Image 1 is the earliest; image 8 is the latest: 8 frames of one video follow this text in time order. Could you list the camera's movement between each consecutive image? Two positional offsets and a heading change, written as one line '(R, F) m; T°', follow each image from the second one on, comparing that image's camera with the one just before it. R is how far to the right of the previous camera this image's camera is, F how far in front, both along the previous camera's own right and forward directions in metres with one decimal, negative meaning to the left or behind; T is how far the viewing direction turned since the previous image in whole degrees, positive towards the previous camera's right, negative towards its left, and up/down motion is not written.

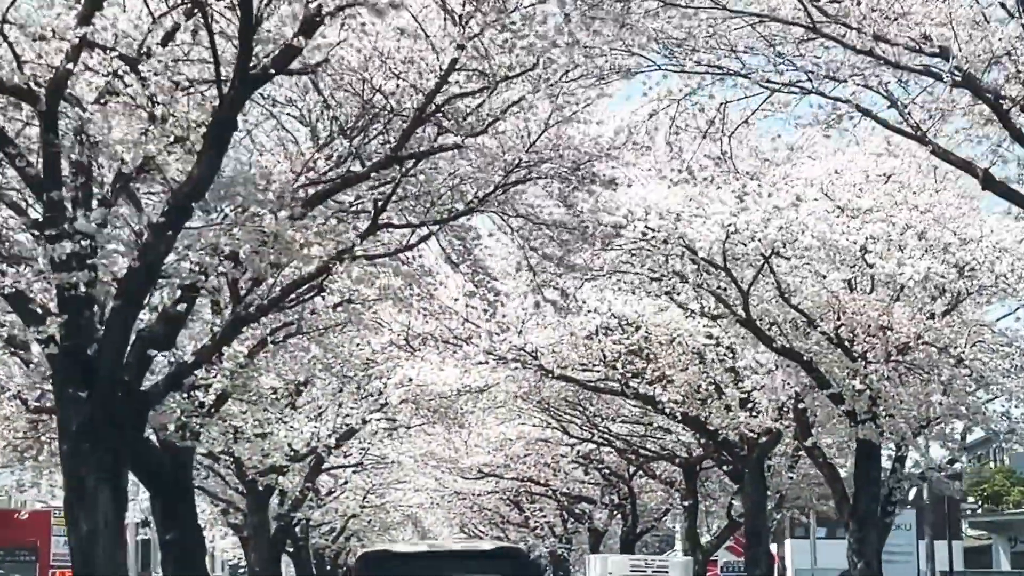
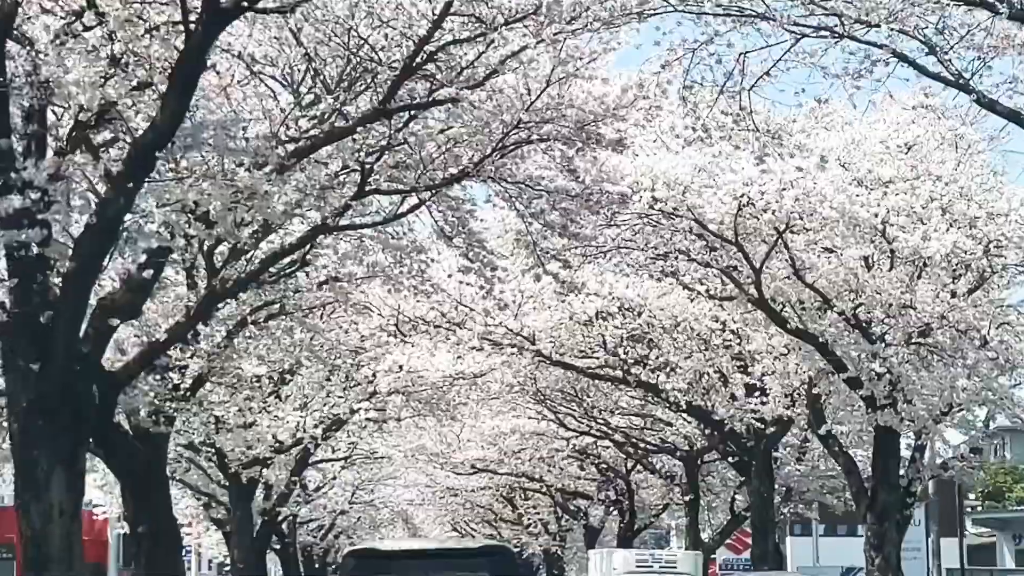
(-0.1, +1.2) m; 0°
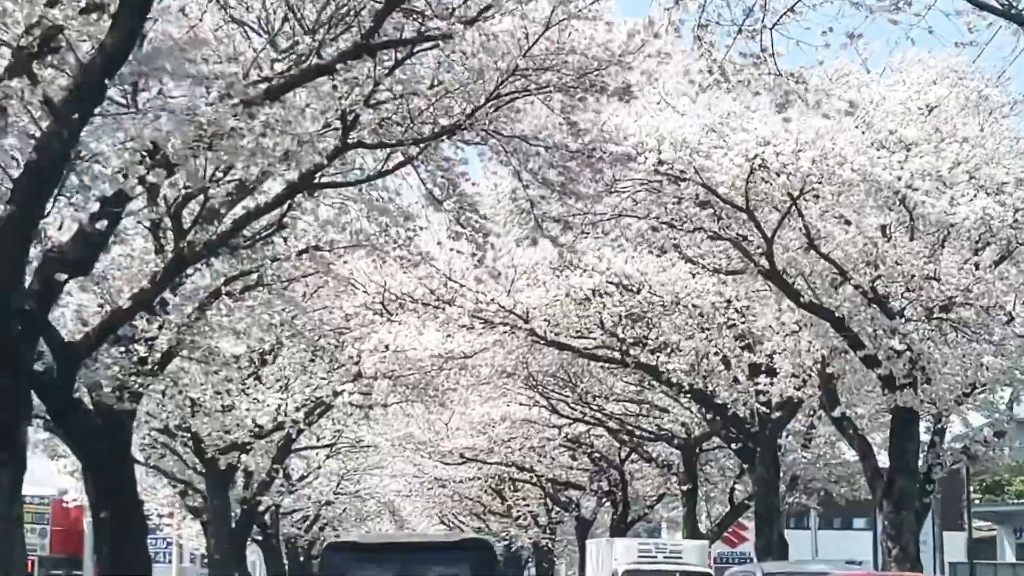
(0.0, +1.2) m; 0°
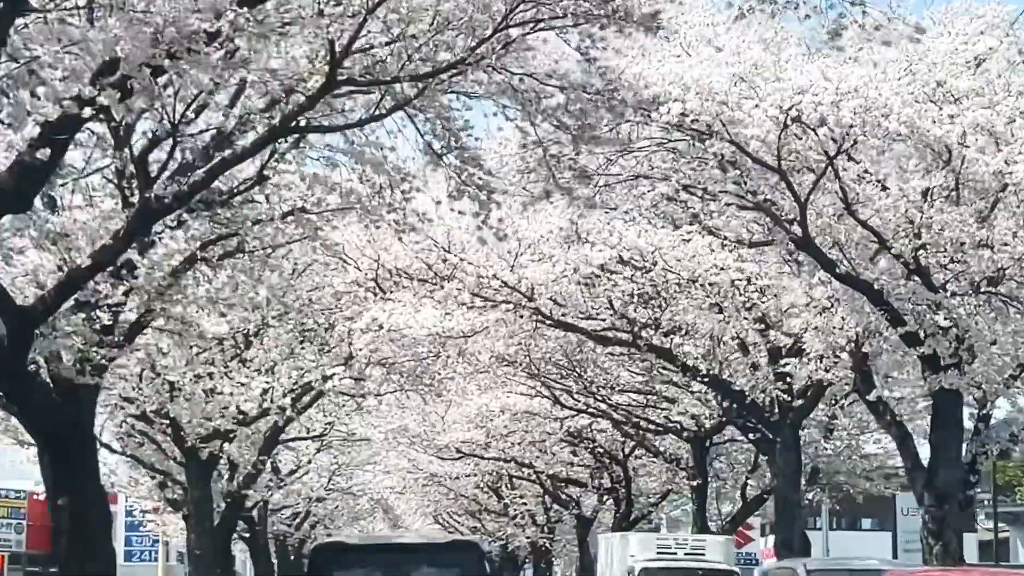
(-0.1, +1.6) m; 0°
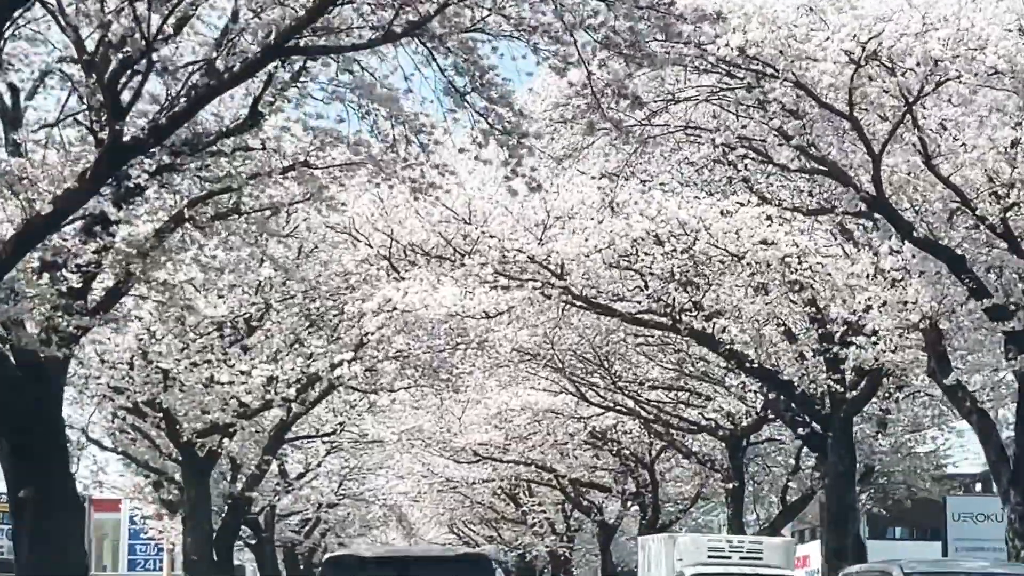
(-0.1, +1.9) m; 0°
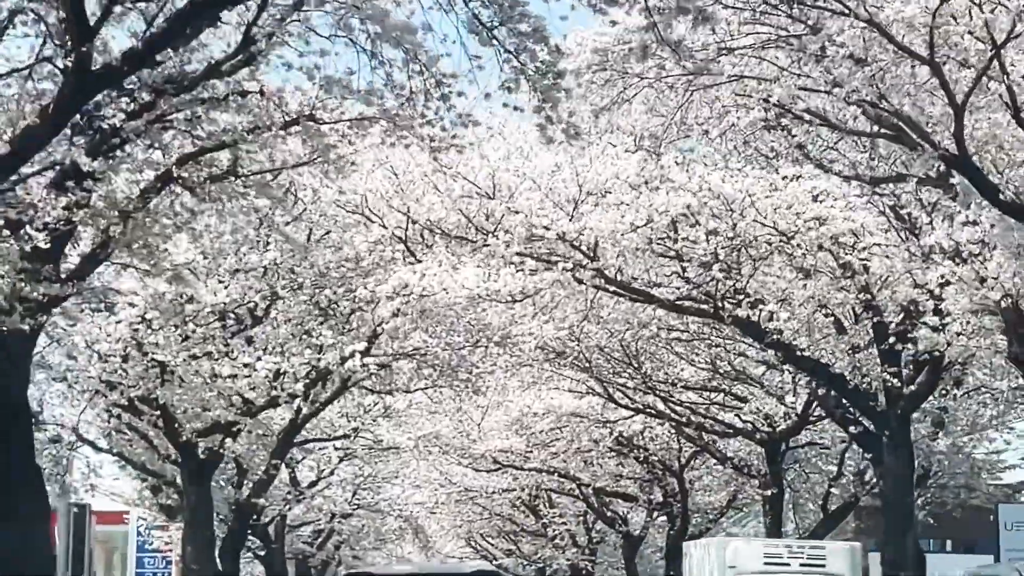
(-0.1, +1.6) m; 0°
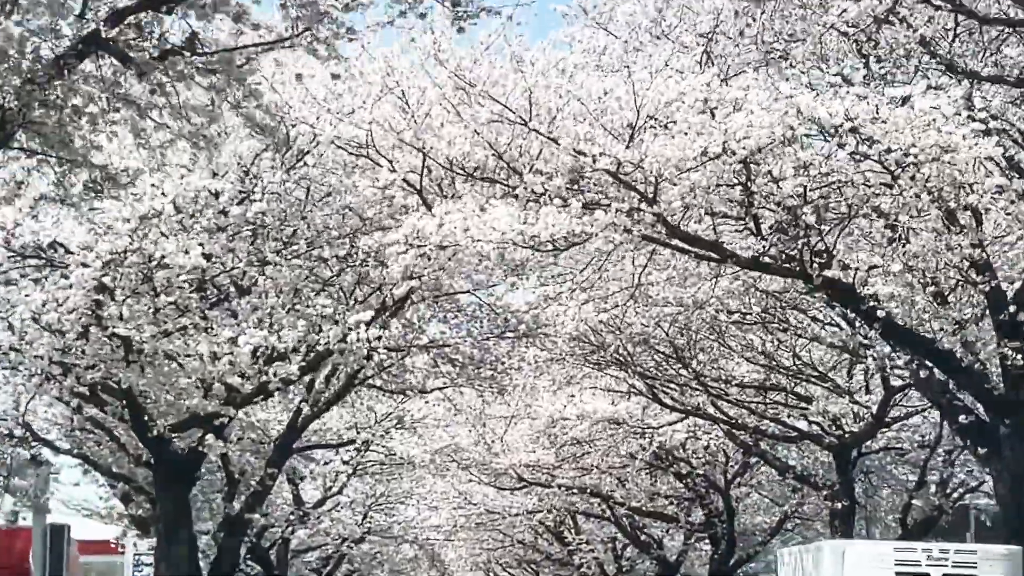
(-0.2, +3.1) m; 0°
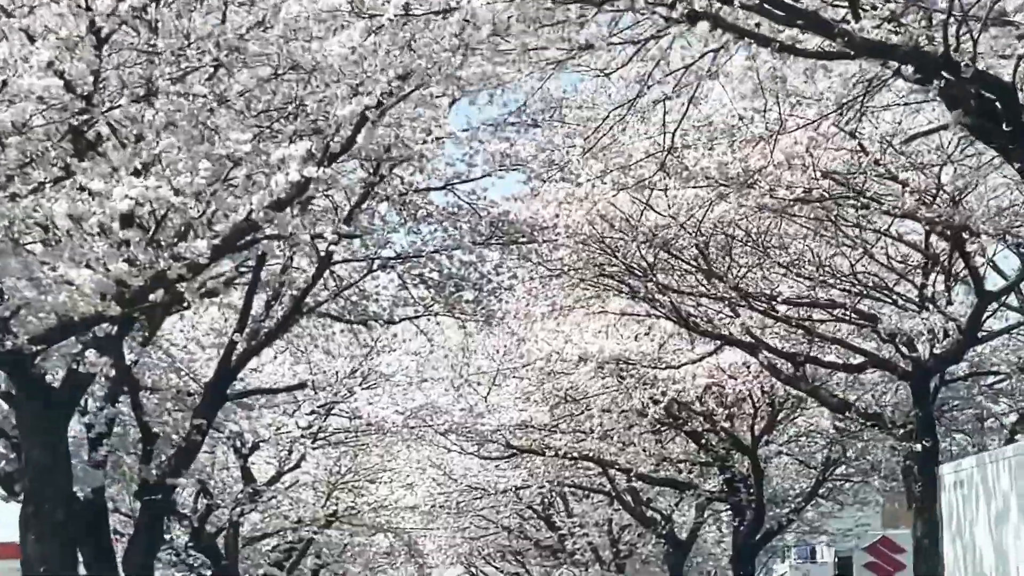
(-0.2, +4.5) m; +1°
